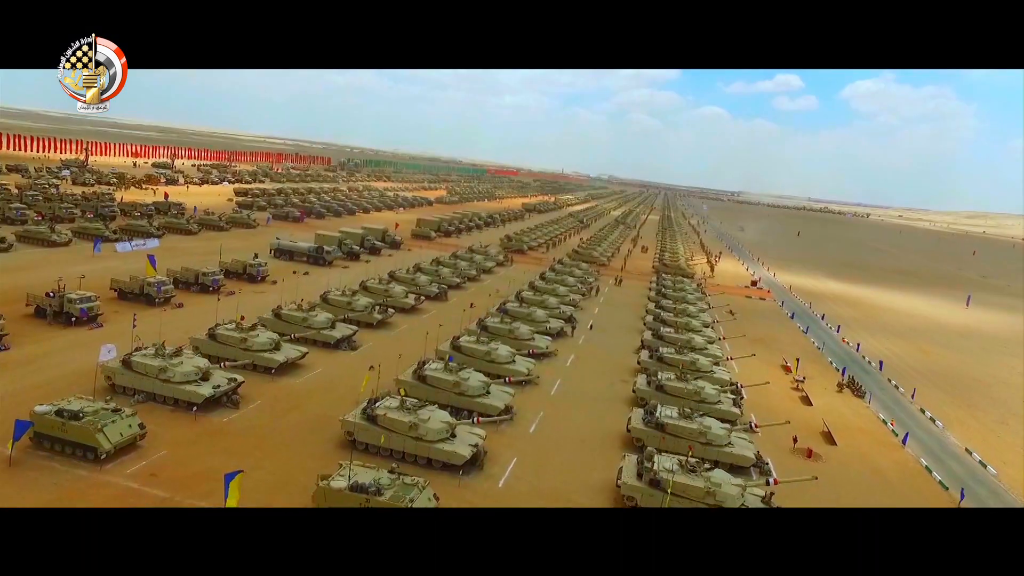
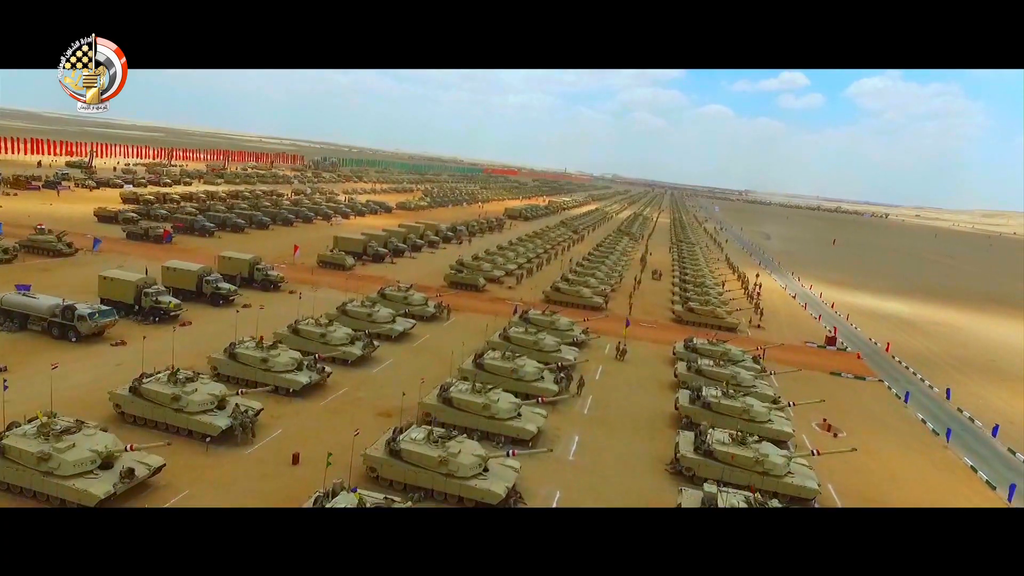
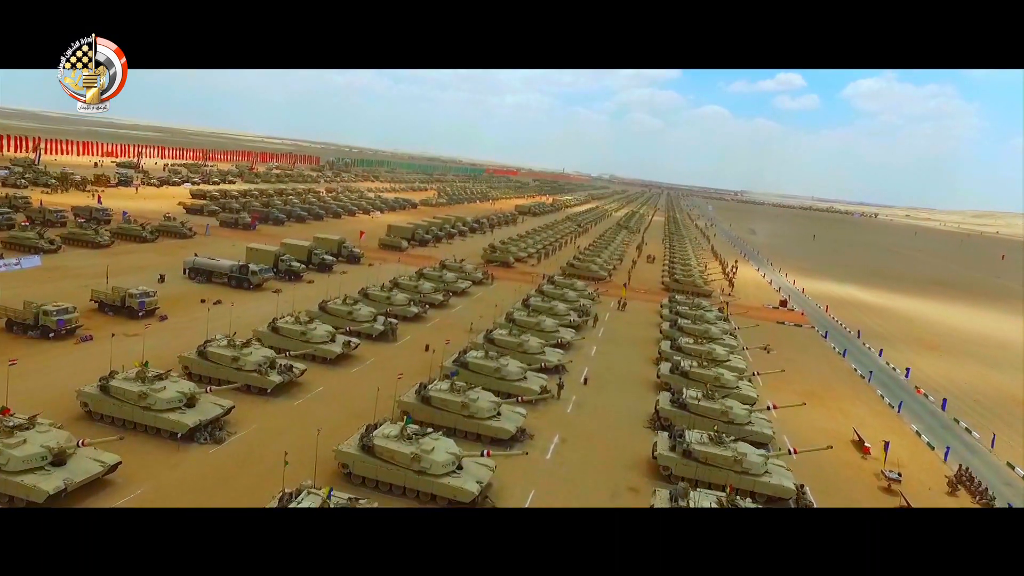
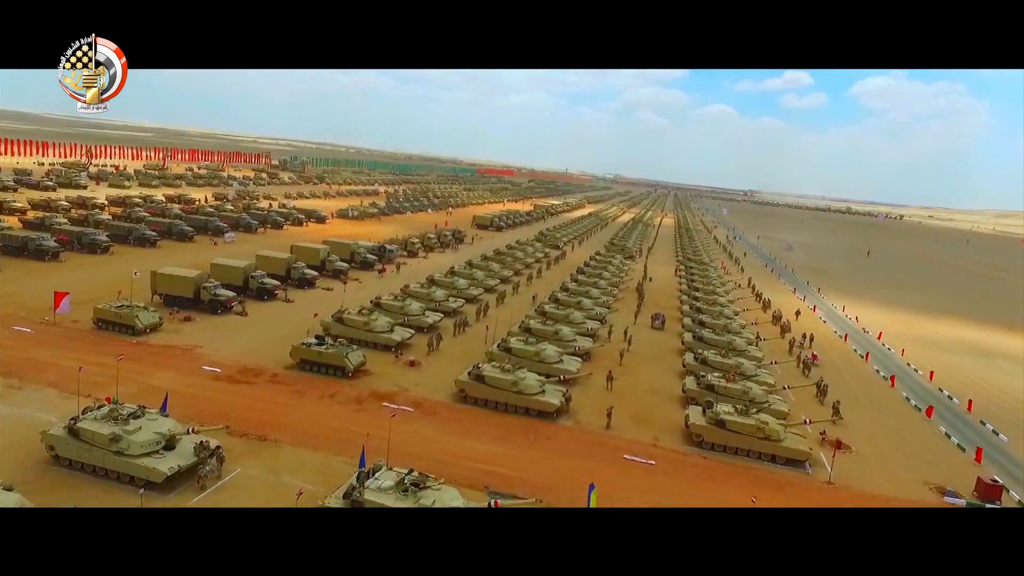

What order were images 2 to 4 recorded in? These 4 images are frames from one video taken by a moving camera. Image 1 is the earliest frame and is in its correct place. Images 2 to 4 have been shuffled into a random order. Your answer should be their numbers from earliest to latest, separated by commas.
3, 2, 4
